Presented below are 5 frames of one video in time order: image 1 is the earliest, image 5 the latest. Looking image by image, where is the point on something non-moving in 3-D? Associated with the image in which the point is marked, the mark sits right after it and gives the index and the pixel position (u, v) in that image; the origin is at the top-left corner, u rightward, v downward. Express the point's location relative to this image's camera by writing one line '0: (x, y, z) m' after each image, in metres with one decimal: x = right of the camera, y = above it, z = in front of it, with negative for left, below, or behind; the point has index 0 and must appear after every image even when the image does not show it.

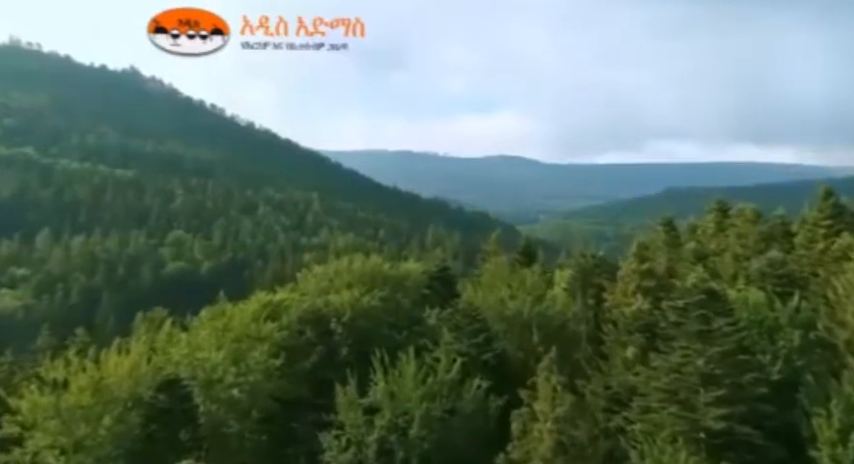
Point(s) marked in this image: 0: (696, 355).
0: (+6.8, -3.2, +17.7) m
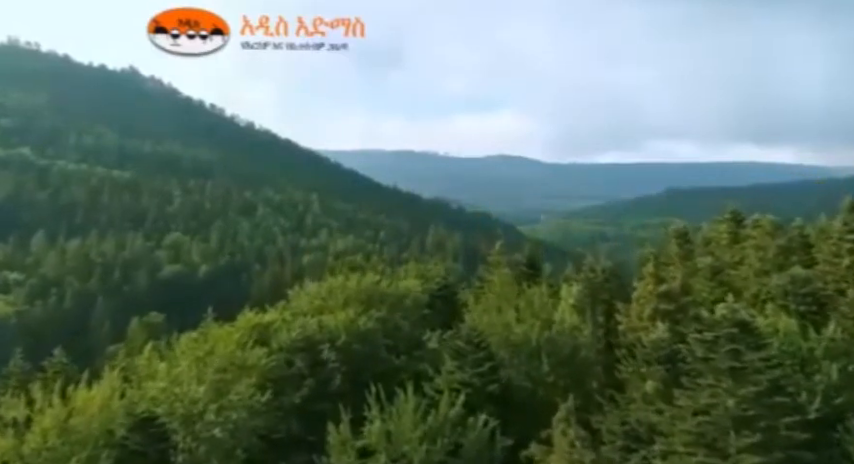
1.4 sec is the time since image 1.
0: (+6.8, -3.7, +16.0) m
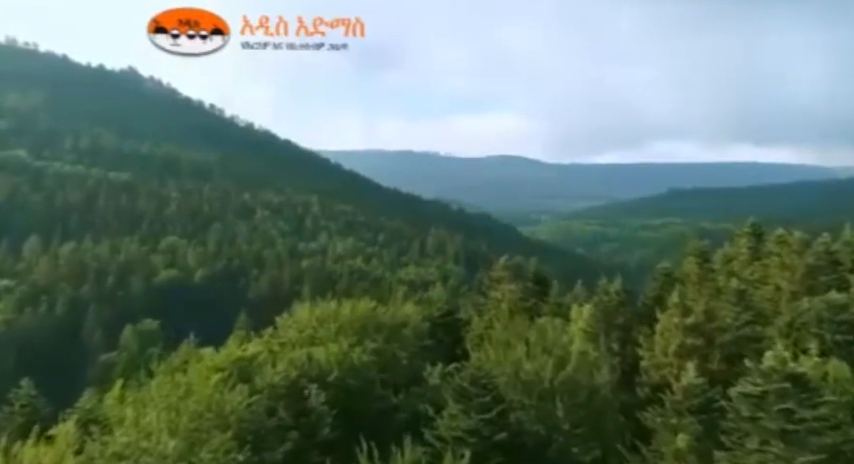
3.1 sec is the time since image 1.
0: (+6.8, -4.4, +14.0) m
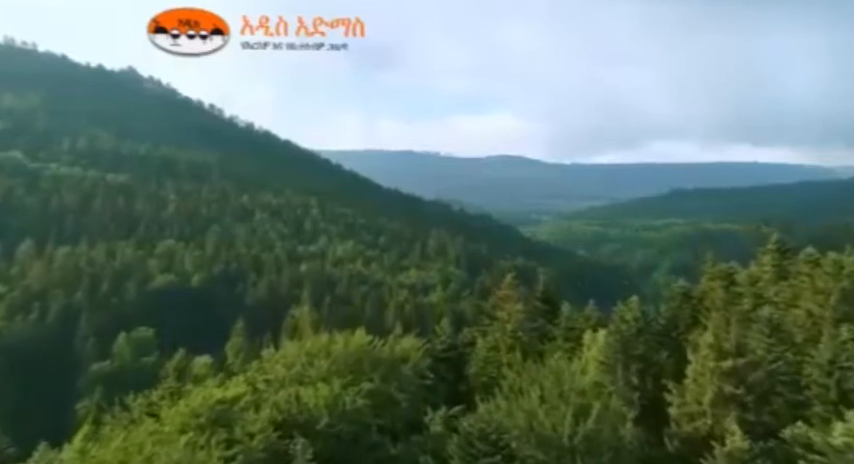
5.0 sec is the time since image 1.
0: (+6.9, -5.1, +11.8) m
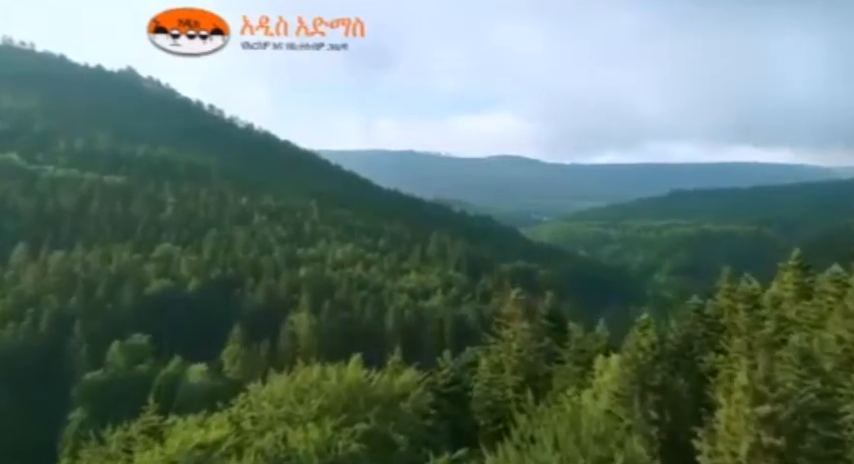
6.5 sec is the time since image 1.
0: (+6.9, -5.7, +10.1) m
